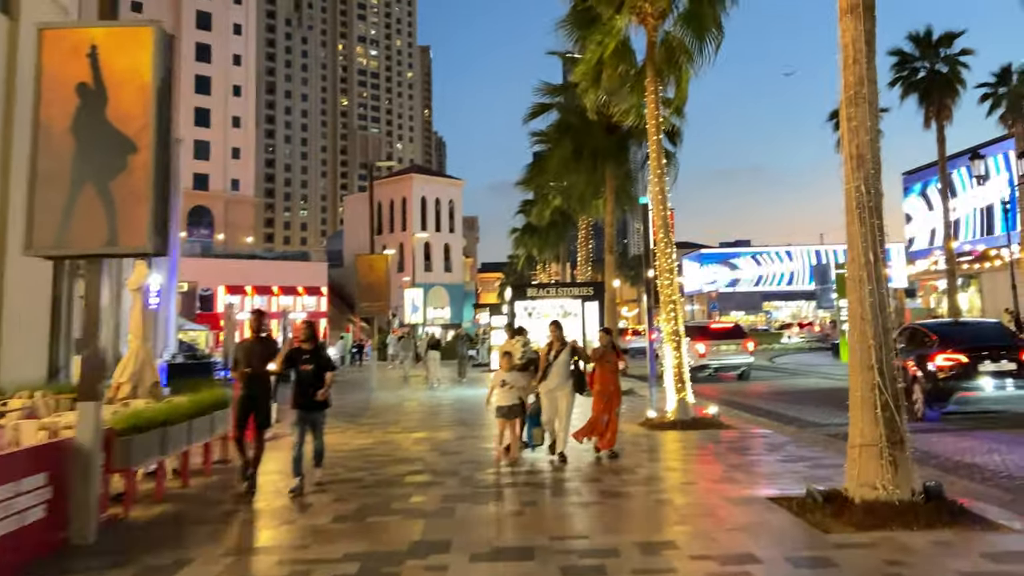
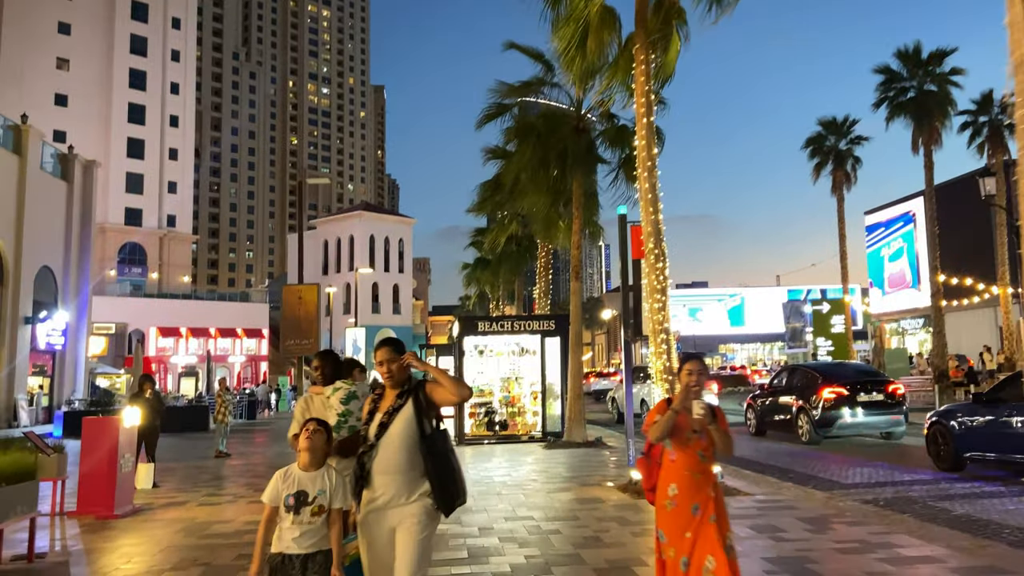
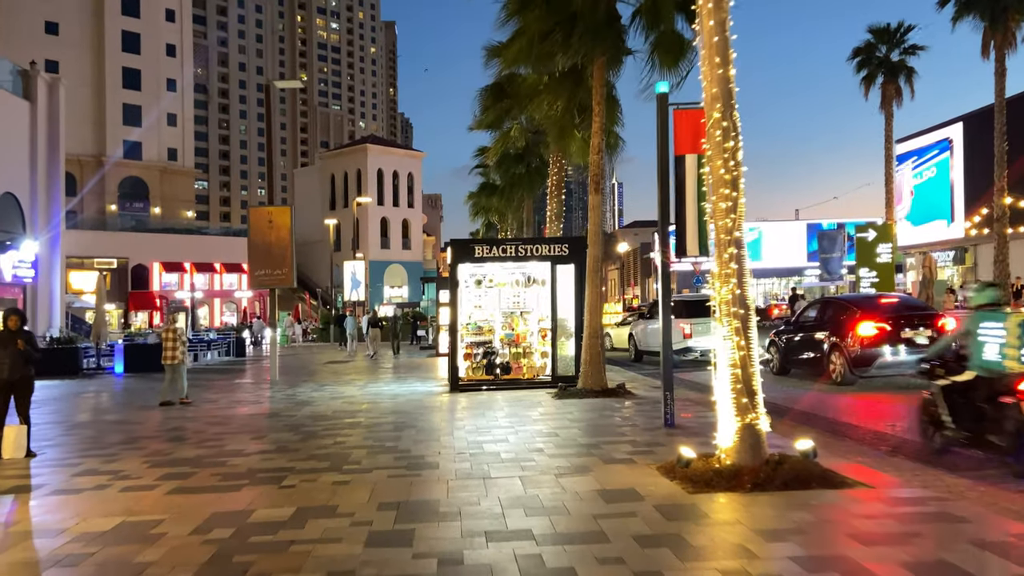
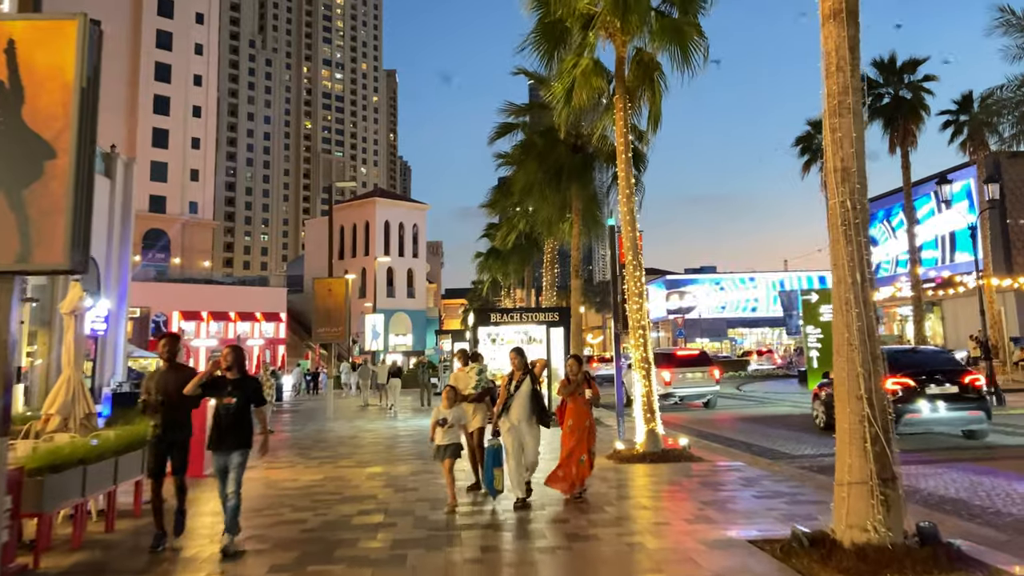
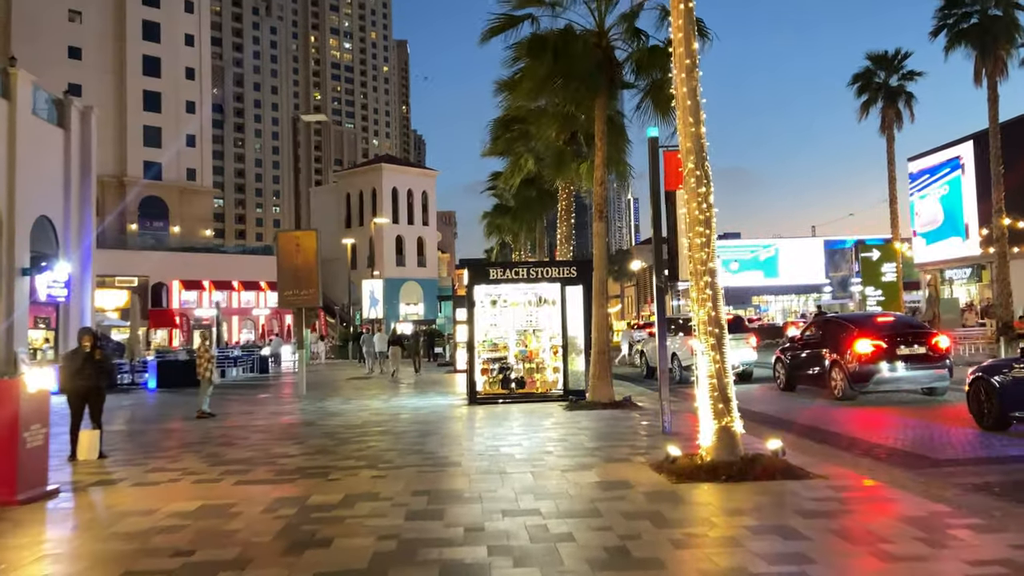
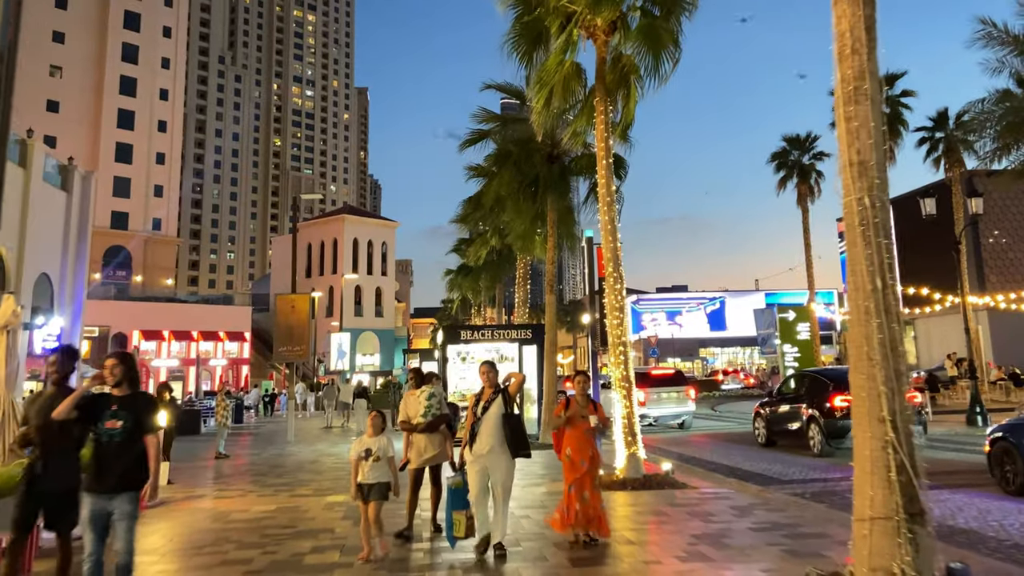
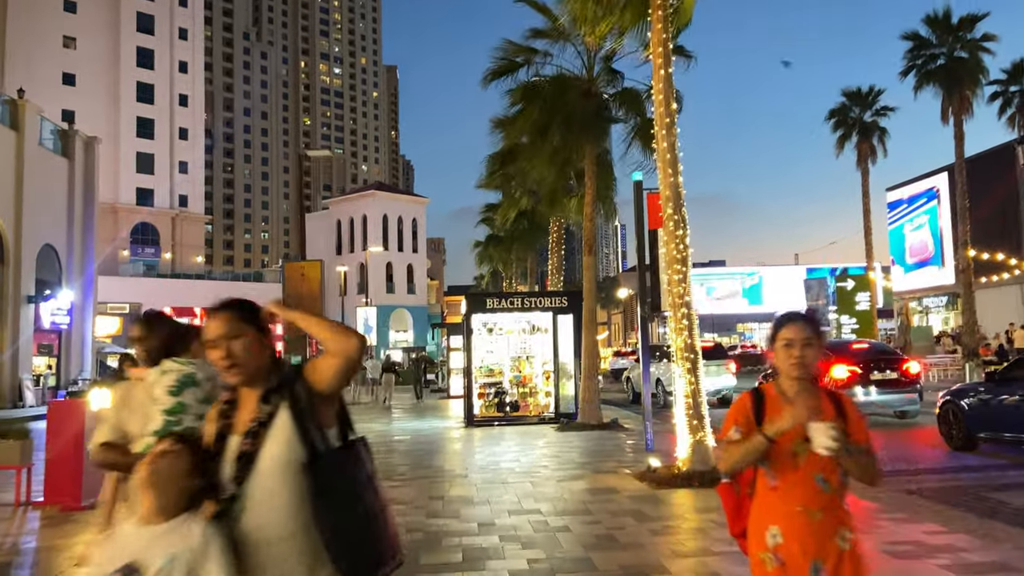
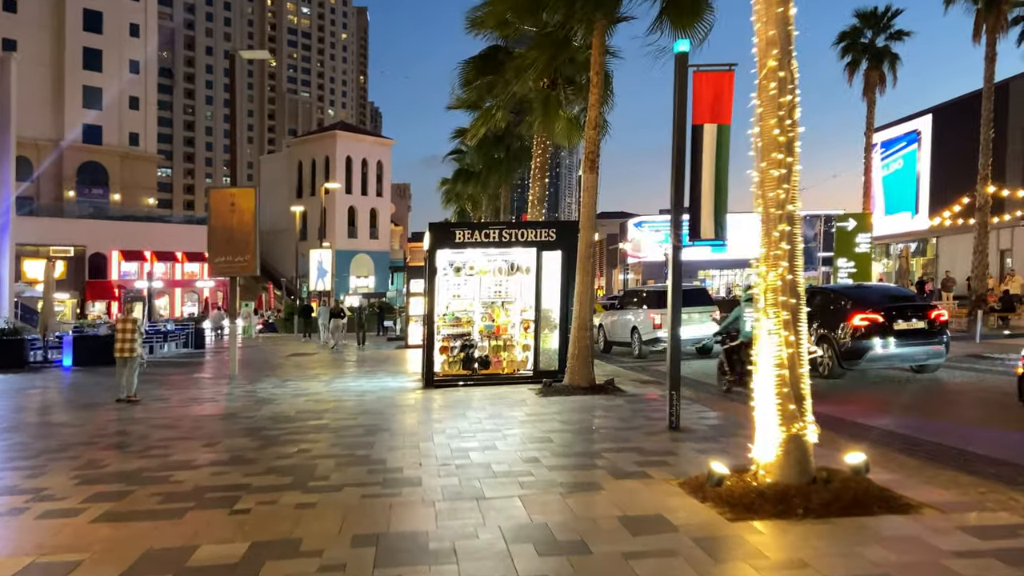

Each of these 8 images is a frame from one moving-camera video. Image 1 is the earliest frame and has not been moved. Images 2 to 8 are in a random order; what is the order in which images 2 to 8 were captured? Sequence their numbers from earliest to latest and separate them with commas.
4, 6, 2, 7, 5, 3, 8
